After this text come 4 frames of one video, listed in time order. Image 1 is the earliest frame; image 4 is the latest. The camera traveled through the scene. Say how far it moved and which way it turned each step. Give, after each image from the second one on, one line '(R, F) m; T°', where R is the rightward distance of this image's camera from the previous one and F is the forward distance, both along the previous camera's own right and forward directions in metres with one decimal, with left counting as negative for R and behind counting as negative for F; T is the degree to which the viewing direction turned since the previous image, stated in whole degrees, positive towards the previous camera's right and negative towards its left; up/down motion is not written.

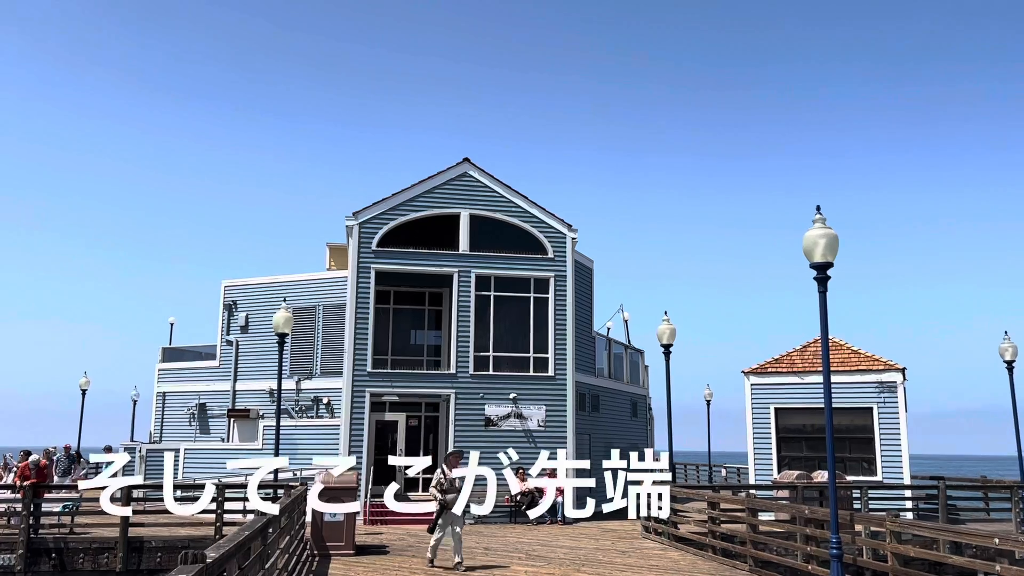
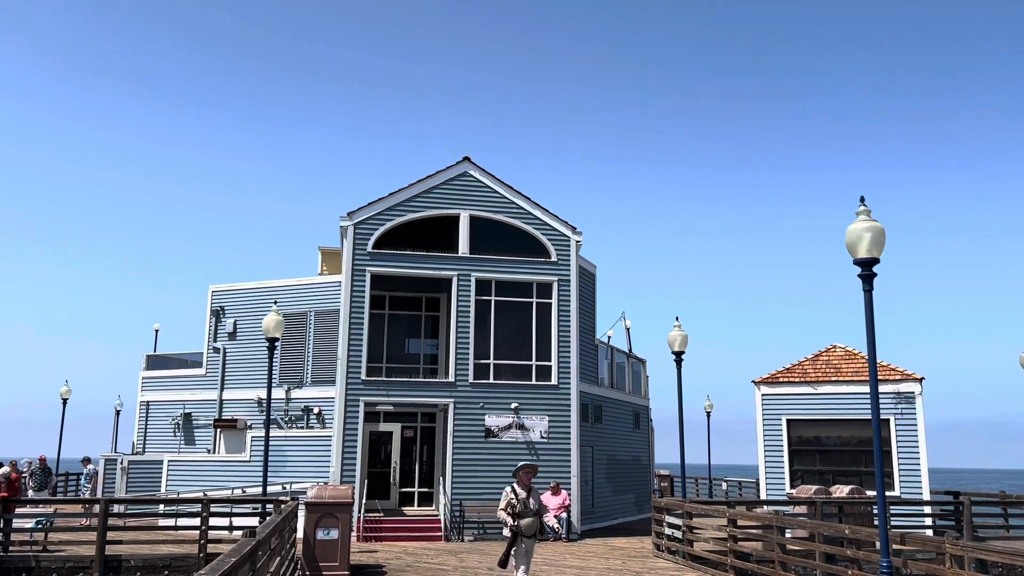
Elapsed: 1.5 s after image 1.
(-0.3, +0.9) m; +1°
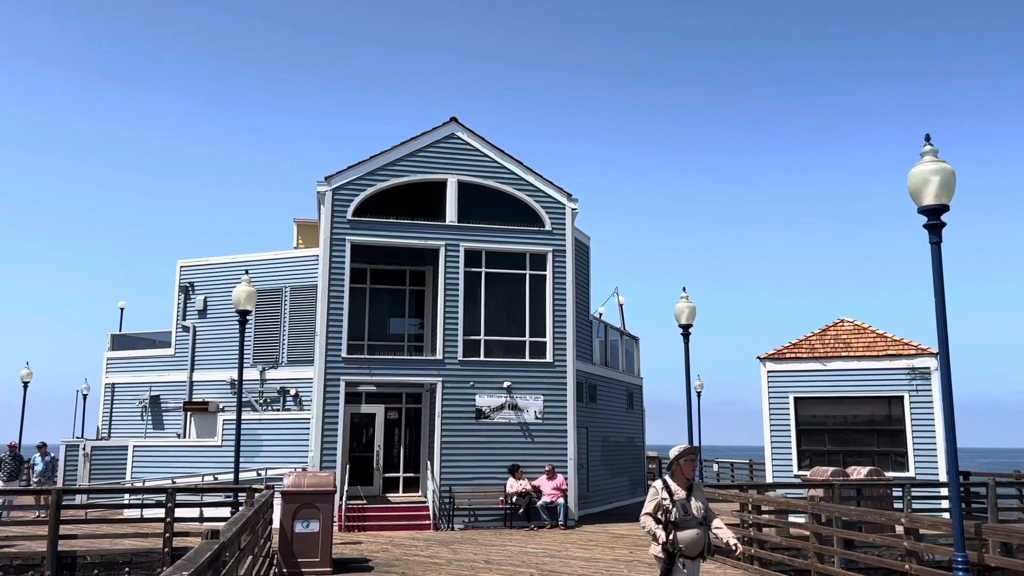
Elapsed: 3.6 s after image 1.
(-0.3, +1.3) m; +2°
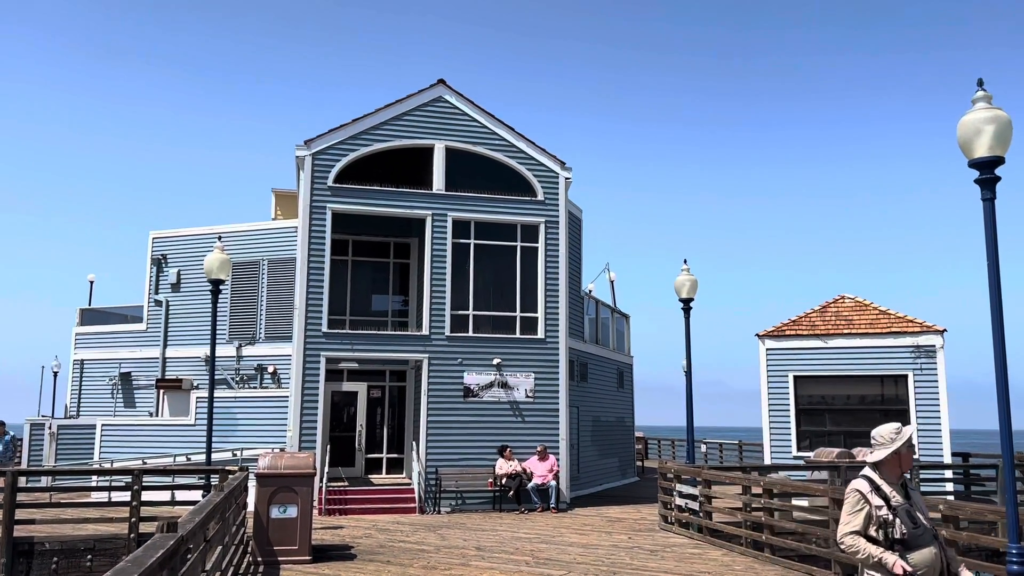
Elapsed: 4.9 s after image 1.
(-0.2, +0.9) m; +1°
